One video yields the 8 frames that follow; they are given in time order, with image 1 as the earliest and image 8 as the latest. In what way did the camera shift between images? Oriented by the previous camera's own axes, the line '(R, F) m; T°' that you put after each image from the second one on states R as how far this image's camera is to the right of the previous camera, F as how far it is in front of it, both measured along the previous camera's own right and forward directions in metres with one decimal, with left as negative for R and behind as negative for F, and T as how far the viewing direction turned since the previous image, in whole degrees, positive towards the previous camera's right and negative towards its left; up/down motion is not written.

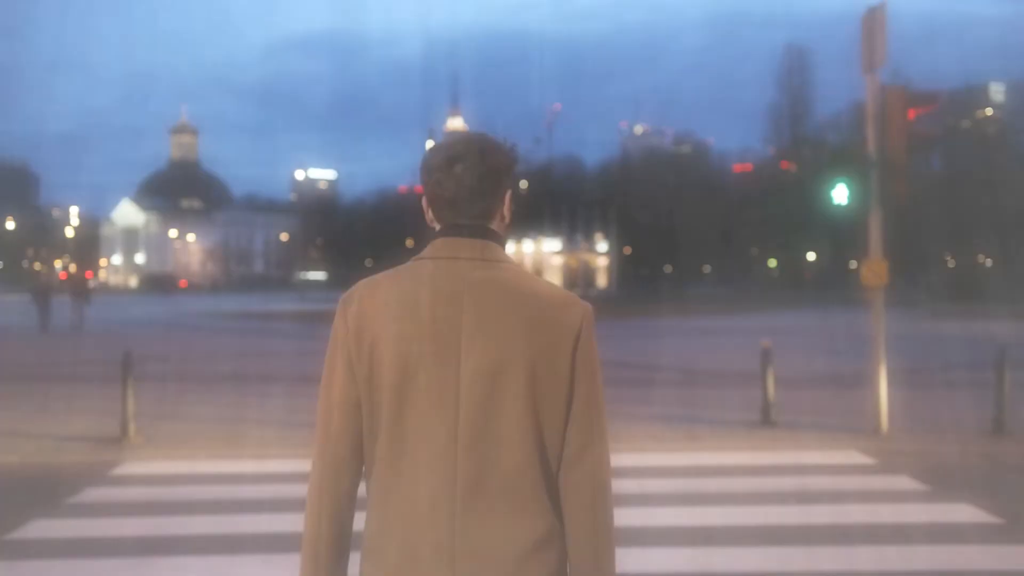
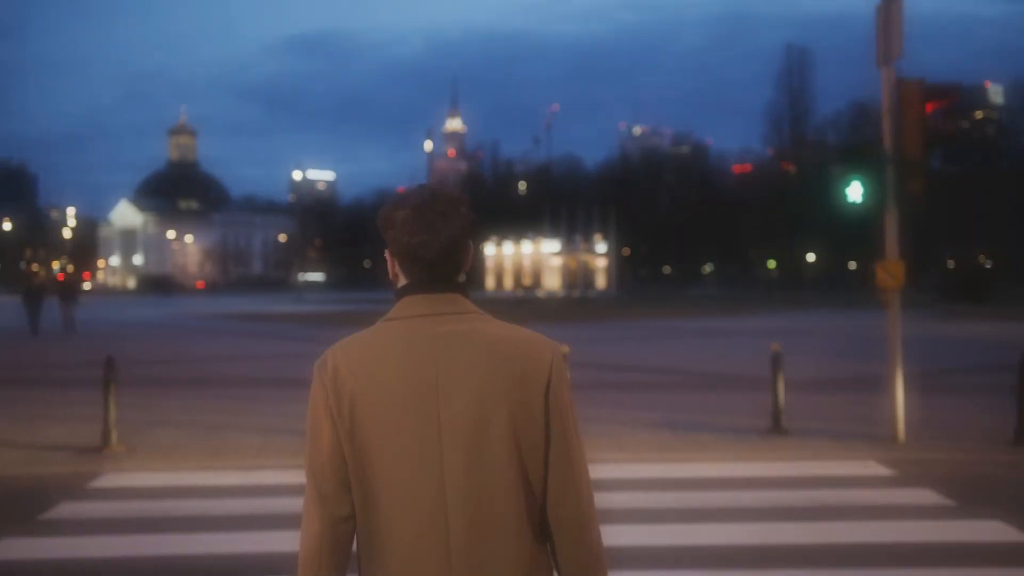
(0.0, +0.5) m; 0°
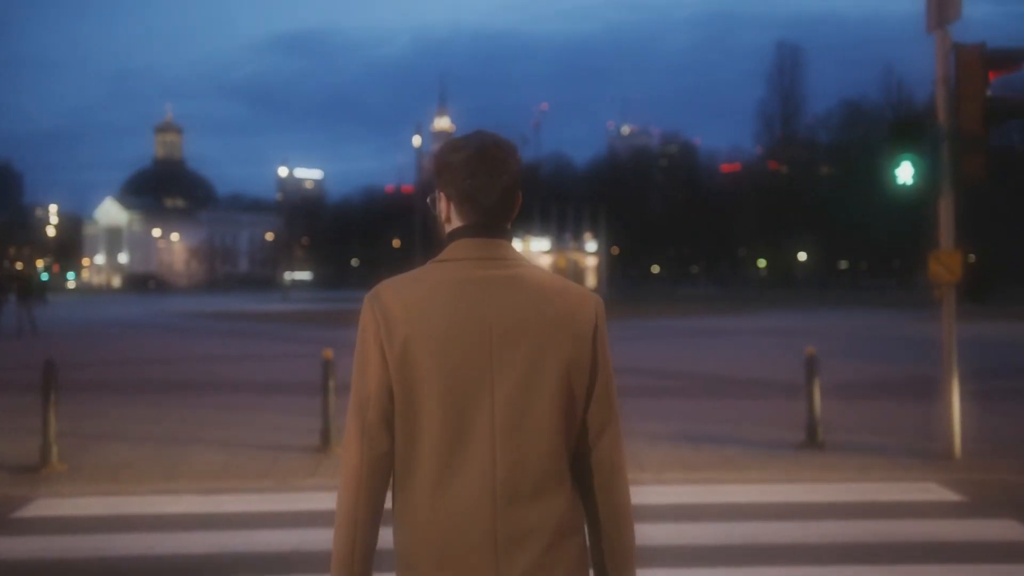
(-0.1, +1.5) m; +1°
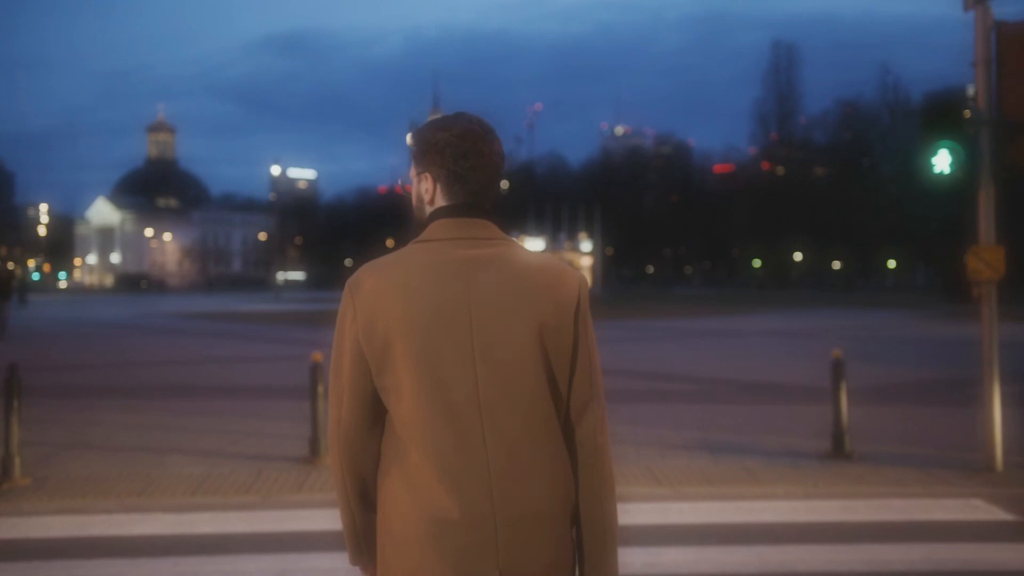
(-0.1, +0.8) m; 0°
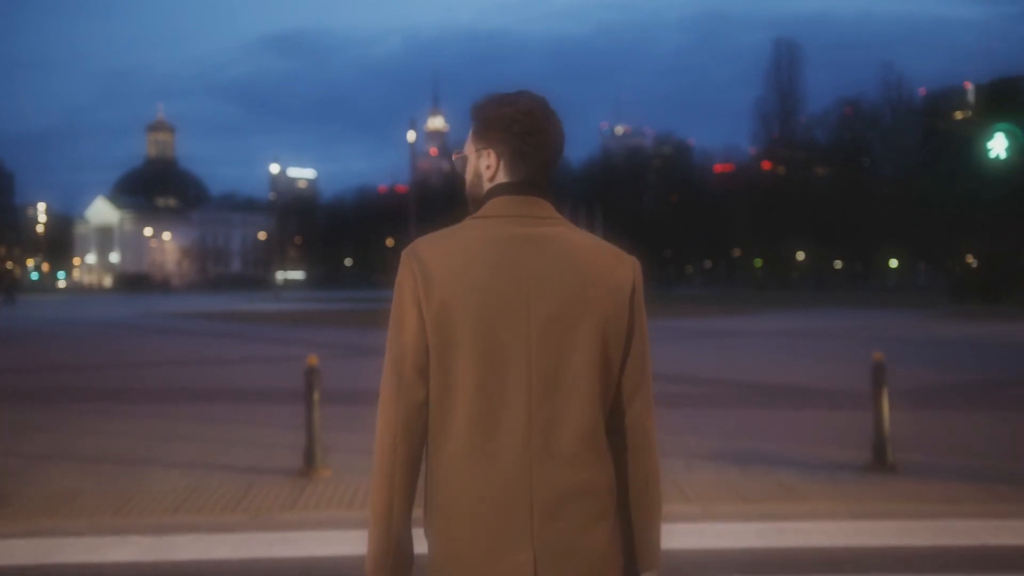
(-0.1, +0.8) m; 0°
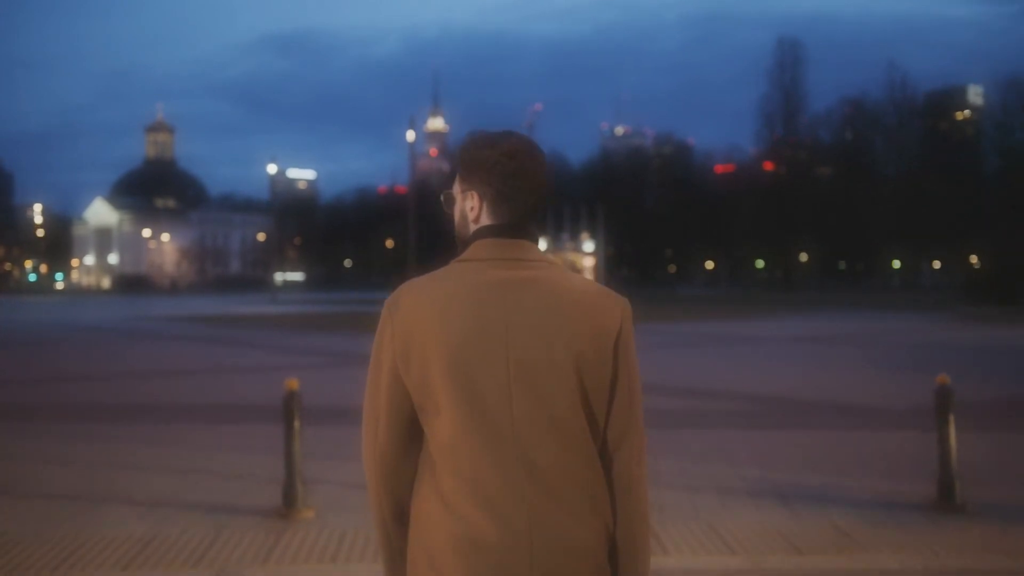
(-0.1, +1.2) m; 0°
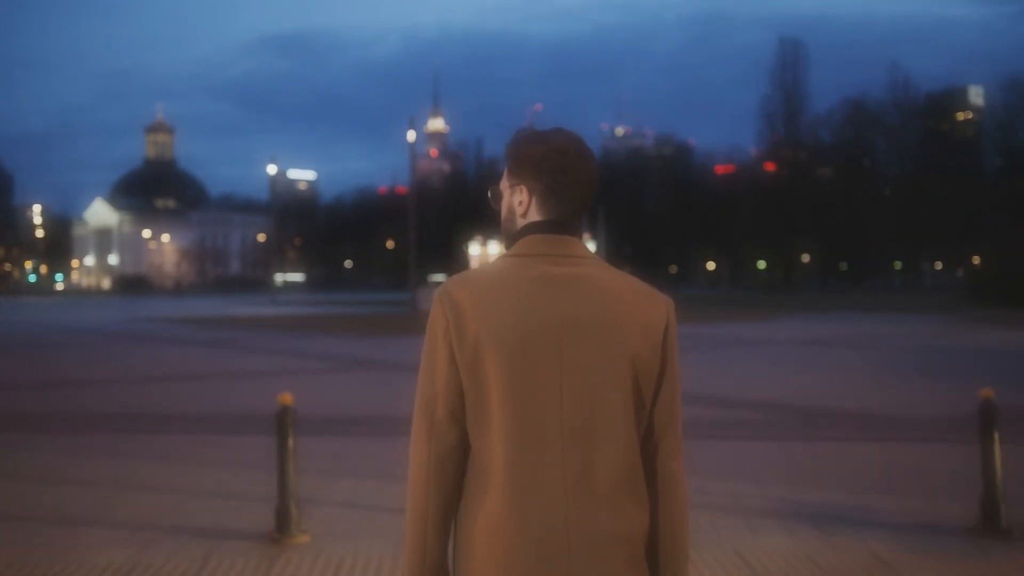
(-0.1, +0.6) m; 0°
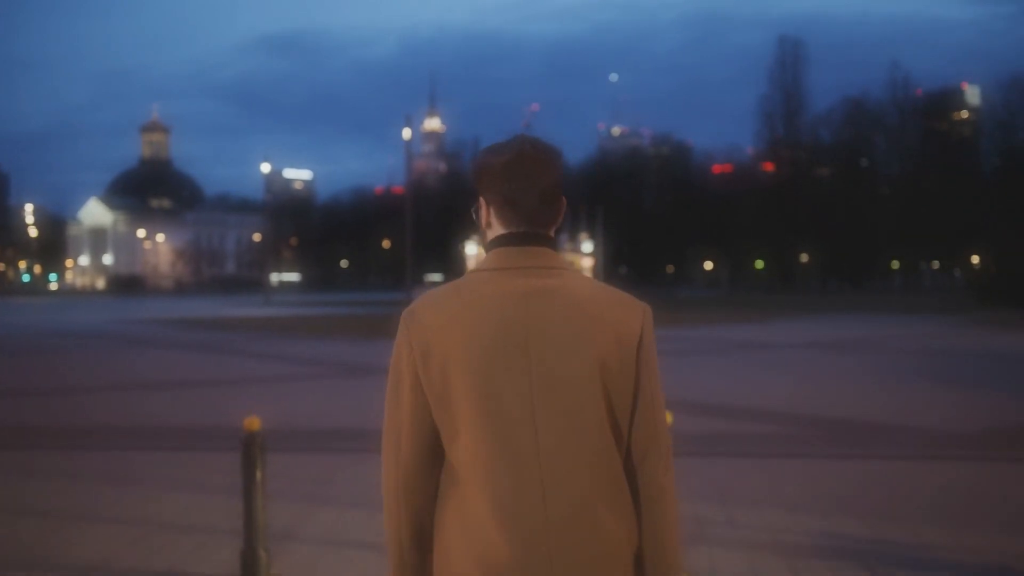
(-0.1, +1.1) m; 0°
